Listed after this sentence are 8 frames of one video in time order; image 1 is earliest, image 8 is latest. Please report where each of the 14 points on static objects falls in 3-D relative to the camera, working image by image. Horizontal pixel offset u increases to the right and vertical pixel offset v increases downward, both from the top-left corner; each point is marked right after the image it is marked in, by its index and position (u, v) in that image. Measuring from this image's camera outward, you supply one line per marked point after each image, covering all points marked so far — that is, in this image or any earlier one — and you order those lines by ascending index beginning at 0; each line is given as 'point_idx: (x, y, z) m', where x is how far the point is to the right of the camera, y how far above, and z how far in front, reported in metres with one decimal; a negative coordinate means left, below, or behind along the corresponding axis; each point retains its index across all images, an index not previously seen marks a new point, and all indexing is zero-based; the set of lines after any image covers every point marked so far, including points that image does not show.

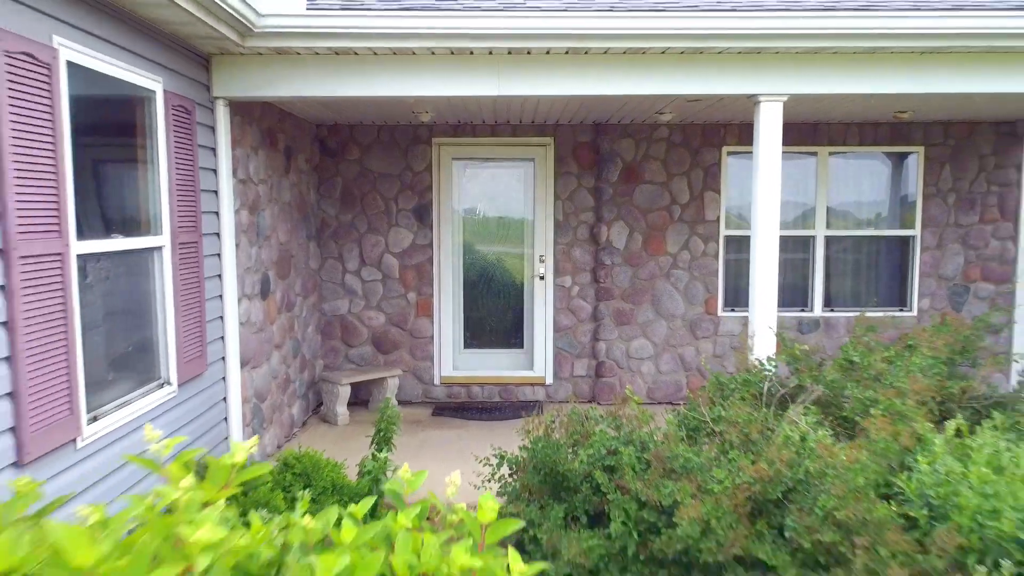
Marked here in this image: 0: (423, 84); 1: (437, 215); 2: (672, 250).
0: (-0.4, +1.1, +3.4) m
1: (-0.6, +0.6, +5.1) m
2: (+1.2, +0.3, +5.2) m
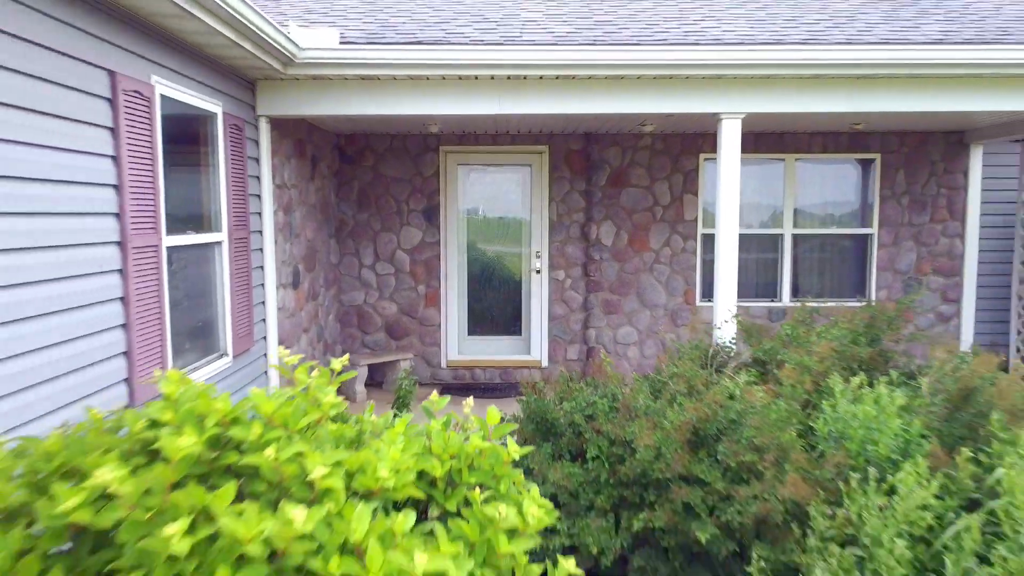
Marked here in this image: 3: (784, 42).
0: (-0.4, +1.1, +4.0) m
1: (-0.6, +0.6, +5.7) m
2: (+1.2, +0.4, +5.7) m
3: (+1.6, +1.4, +3.9) m
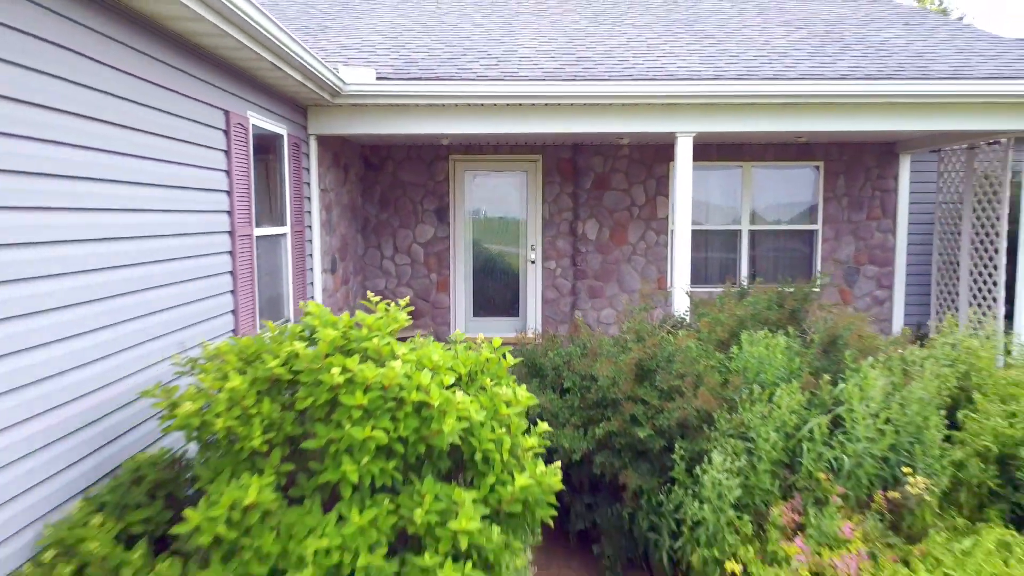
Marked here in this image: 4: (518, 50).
0: (-0.5, +1.2, +5.0) m
1: (-0.6, +0.7, +6.7) m
2: (+1.2, +0.5, +6.8) m
3: (+1.6, +1.5, +4.9) m
4: (+0.1, +2.0, +5.7) m
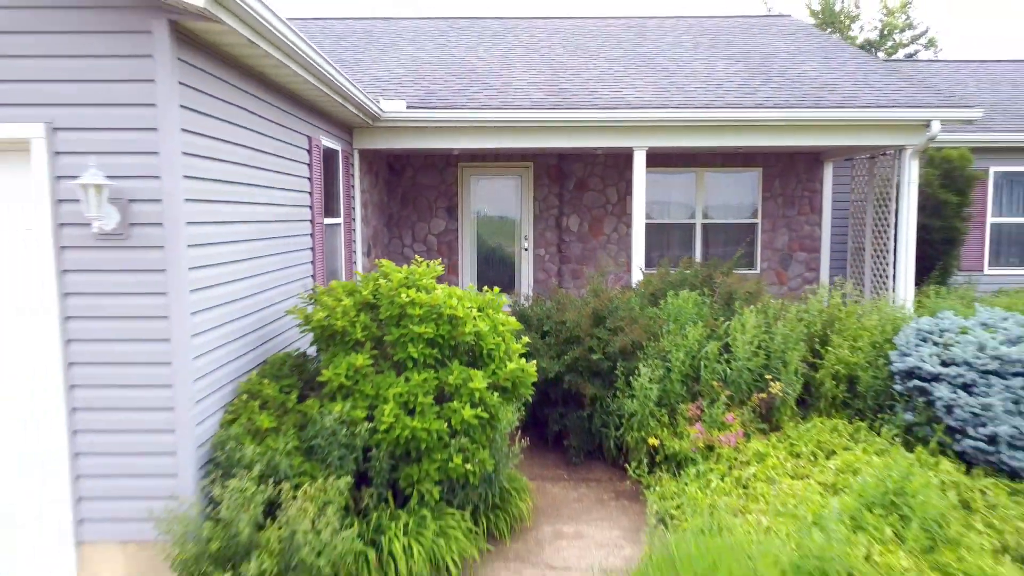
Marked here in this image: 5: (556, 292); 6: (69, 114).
0: (-0.5, +1.5, +6.6) m
1: (-0.6, +1.0, +8.3) m
2: (+1.2, +0.7, +8.3) m
3: (+1.5, +1.8, +6.5) m
4: (0.0, +2.3, +7.2) m
5: (+0.5, -0.1, +5.8) m
6: (-2.0, +0.8, +3.1) m
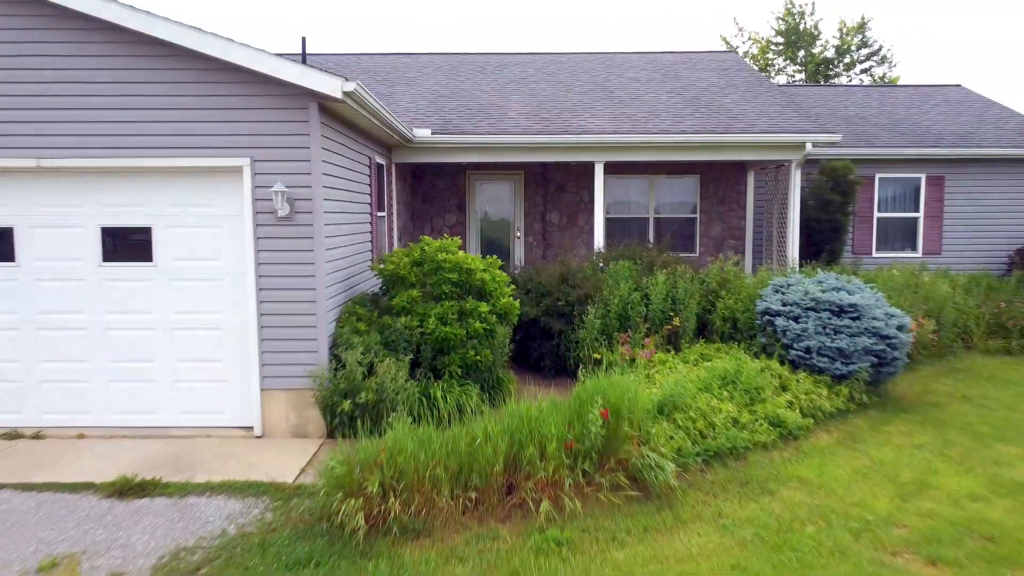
0: (-0.6, +1.8, +9.1) m
1: (-0.7, +1.3, +10.8) m
2: (+1.1, +1.0, +10.8) m
3: (+1.5, +2.1, +9.0) m
4: (-0.1, +2.6, +9.7) m
5: (+0.4, +0.3, +8.3) m
6: (-2.1, +1.1, +5.6) m
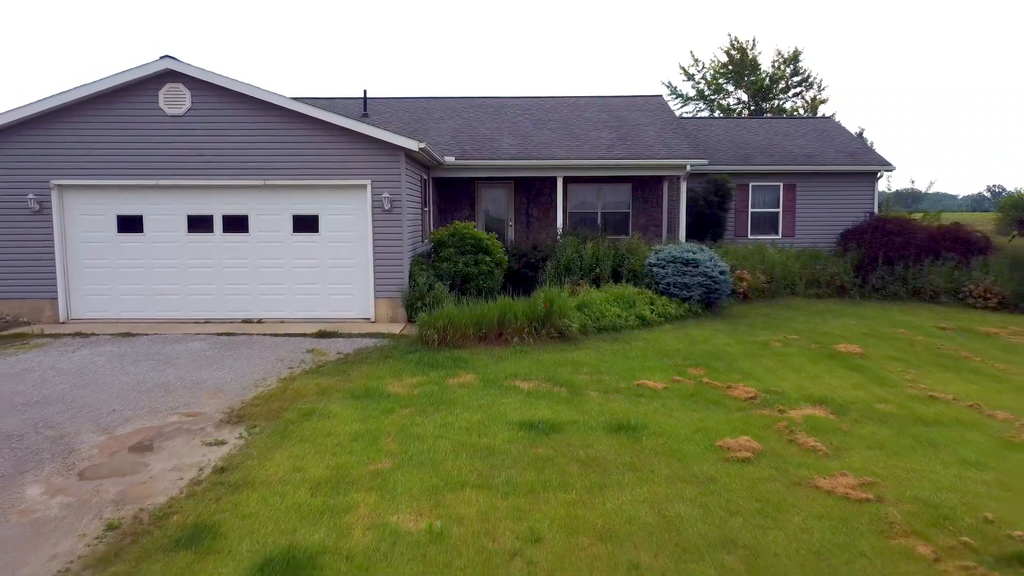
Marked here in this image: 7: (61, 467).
0: (-0.7, +2.5, +14.5) m
1: (-0.9, +2.0, +16.2) m
2: (+1.0, +1.7, +16.2) m
3: (+1.3, +2.8, +14.4) m
4: (-0.2, +3.3, +15.1) m
5: (+0.2, +1.0, +13.7) m
6: (-2.2, +1.8, +11.0) m
7: (-3.6, -1.4, +5.3) m
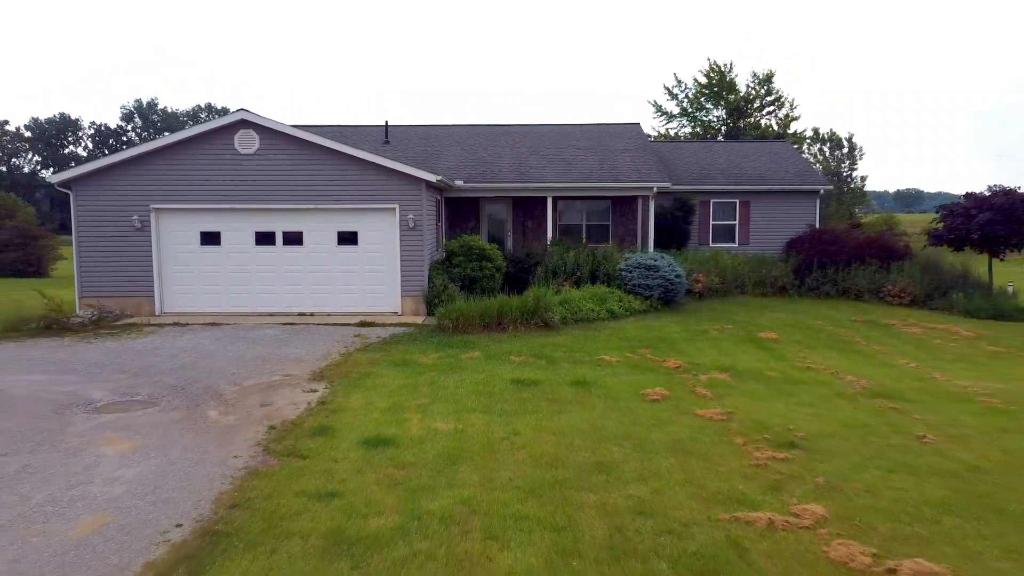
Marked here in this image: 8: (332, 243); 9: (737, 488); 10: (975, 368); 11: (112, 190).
0: (-0.8, +2.5, +17.6) m
1: (-0.9, +2.0, +19.2) m
2: (+0.9, +1.7, +19.3) m
3: (+1.2, +2.8, +17.4) m
4: (-0.3, +3.3, +18.2) m
5: (+0.2, +1.0, +16.7) m
6: (-2.3, +1.8, +14.0) m
7: (-3.7, -1.4, +8.4) m
8: (-3.9, +0.9, +14.2) m
9: (+2.0, -1.8, +5.8) m
10: (+7.8, -1.4, +11.2) m
11: (-8.3, +2.0, +13.9) m
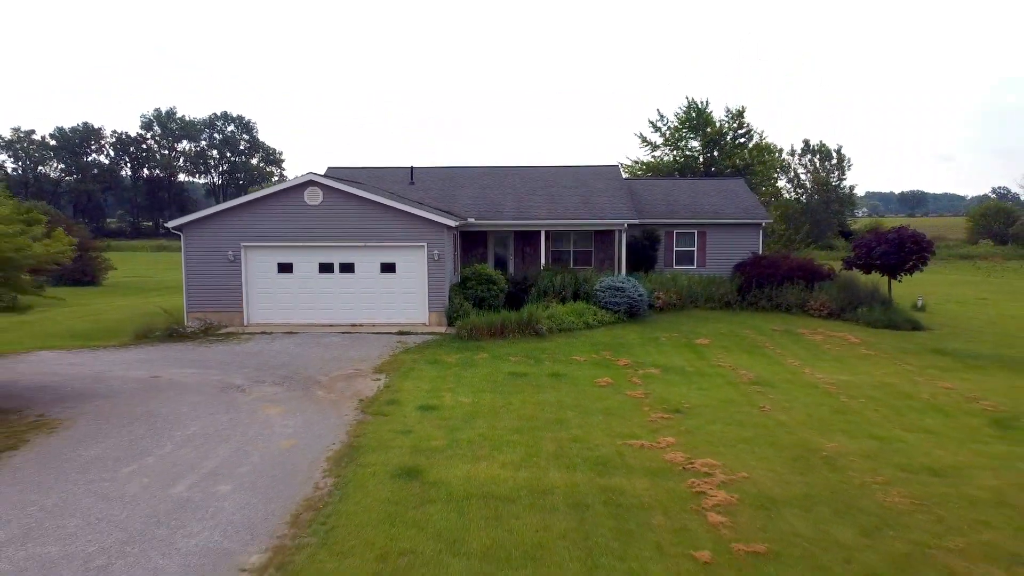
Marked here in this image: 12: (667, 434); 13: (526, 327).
0: (-0.7, +2.0, +22.1) m
1: (-0.9, +1.5, +23.8) m
2: (+1.0, +1.3, +23.8) m
3: (+1.3, +2.3, +22.0) m
4: (-0.2, +2.8, +22.8) m
5: (+0.2, +0.5, +21.3) m
6: (-2.3, +1.3, +18.6) m
7: (-3.8, -1.9, +13.0) m
8: (-3.9, +0.5, +18.8) m
9: (+1.9, -2.2, +10.4) m
10: (+7.8, -1.8, +15.7) m
11: (-8.3, +1.6, +18.5) m
12: (+2.4, -2.3, +10.3) m
13: (+0.4, -1.1, +17.7) m
